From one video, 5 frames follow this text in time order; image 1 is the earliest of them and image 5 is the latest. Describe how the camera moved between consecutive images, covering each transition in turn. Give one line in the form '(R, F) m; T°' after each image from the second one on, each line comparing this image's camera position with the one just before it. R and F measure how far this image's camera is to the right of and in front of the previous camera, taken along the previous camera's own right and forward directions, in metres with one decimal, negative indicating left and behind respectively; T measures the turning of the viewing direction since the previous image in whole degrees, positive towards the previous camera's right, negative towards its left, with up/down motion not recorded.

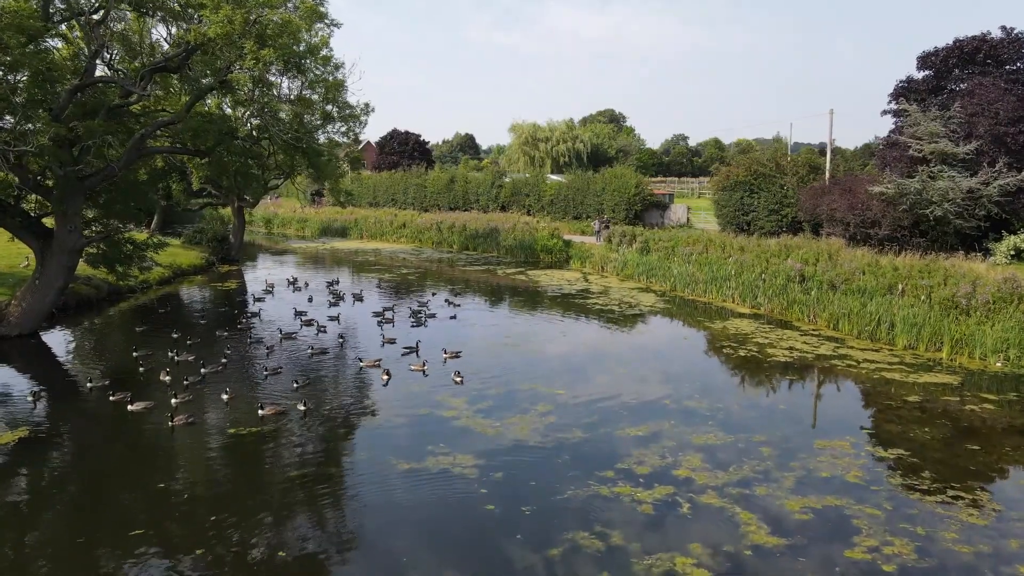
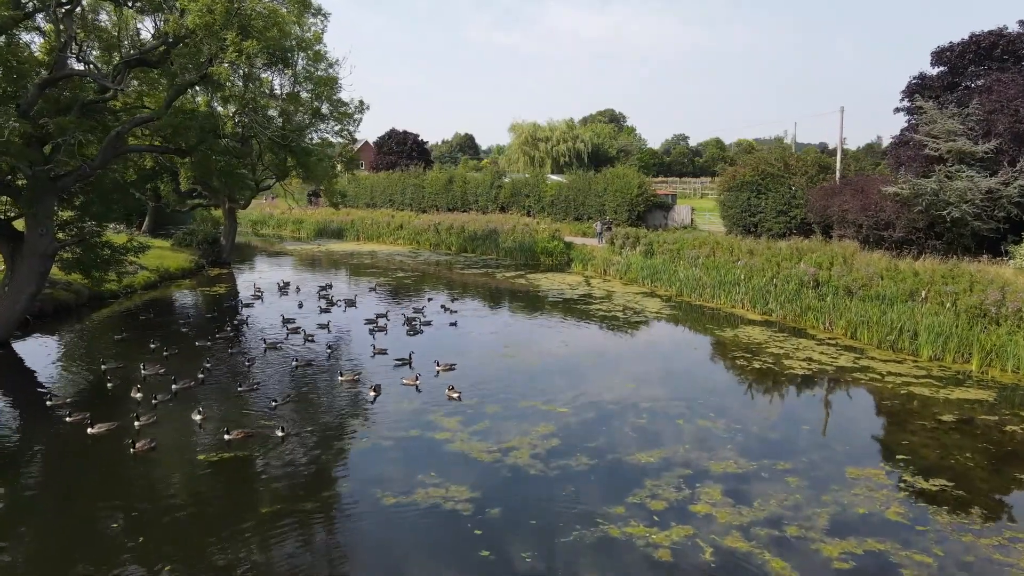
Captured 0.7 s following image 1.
(0.0, +1.0) m; 0°
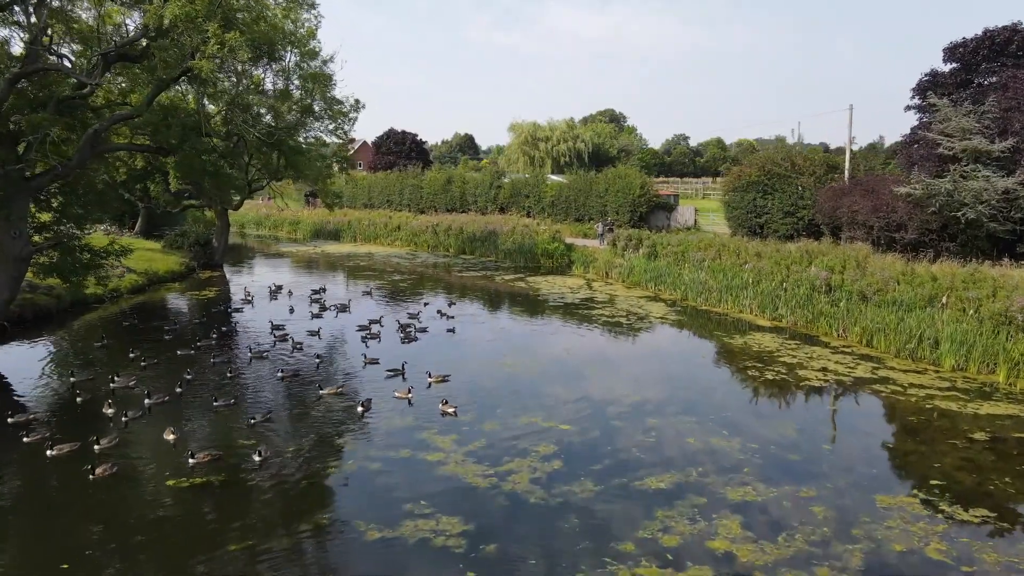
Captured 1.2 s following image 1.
(0.0, +0.8) m; 0°
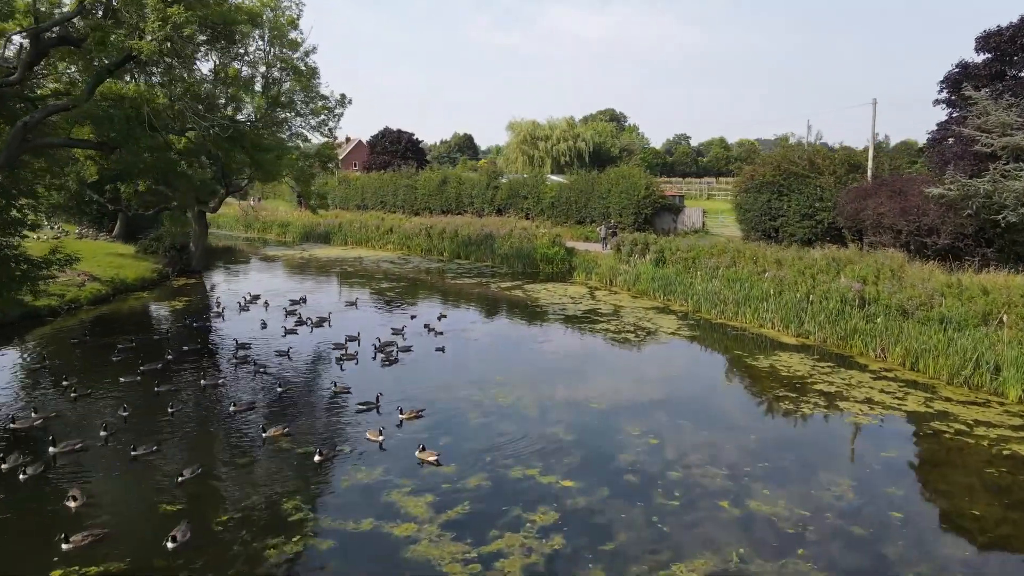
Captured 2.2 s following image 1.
(+0.2, +2.0) m; 0°
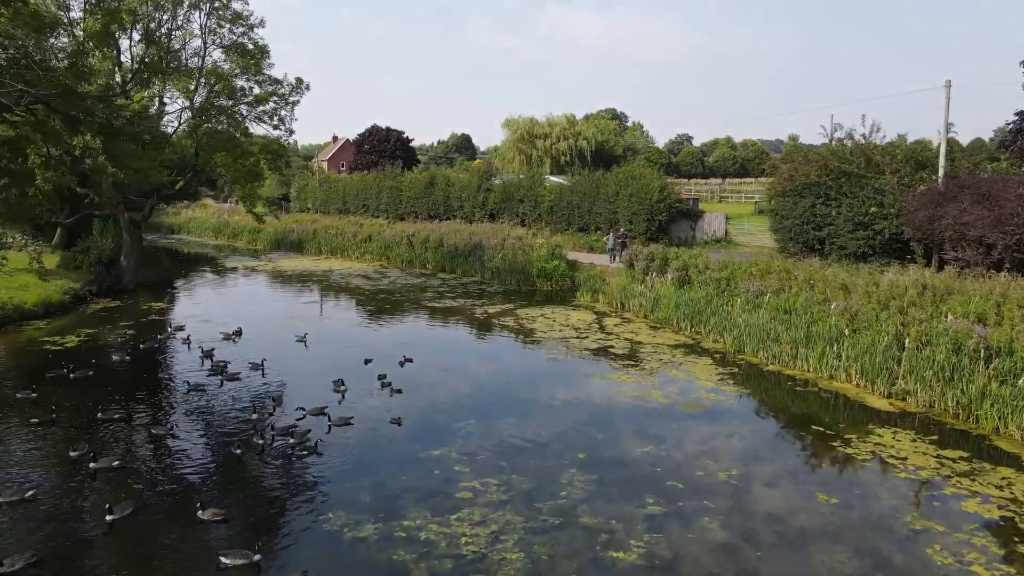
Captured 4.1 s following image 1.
(+0.4, +4.7) m; 0°
